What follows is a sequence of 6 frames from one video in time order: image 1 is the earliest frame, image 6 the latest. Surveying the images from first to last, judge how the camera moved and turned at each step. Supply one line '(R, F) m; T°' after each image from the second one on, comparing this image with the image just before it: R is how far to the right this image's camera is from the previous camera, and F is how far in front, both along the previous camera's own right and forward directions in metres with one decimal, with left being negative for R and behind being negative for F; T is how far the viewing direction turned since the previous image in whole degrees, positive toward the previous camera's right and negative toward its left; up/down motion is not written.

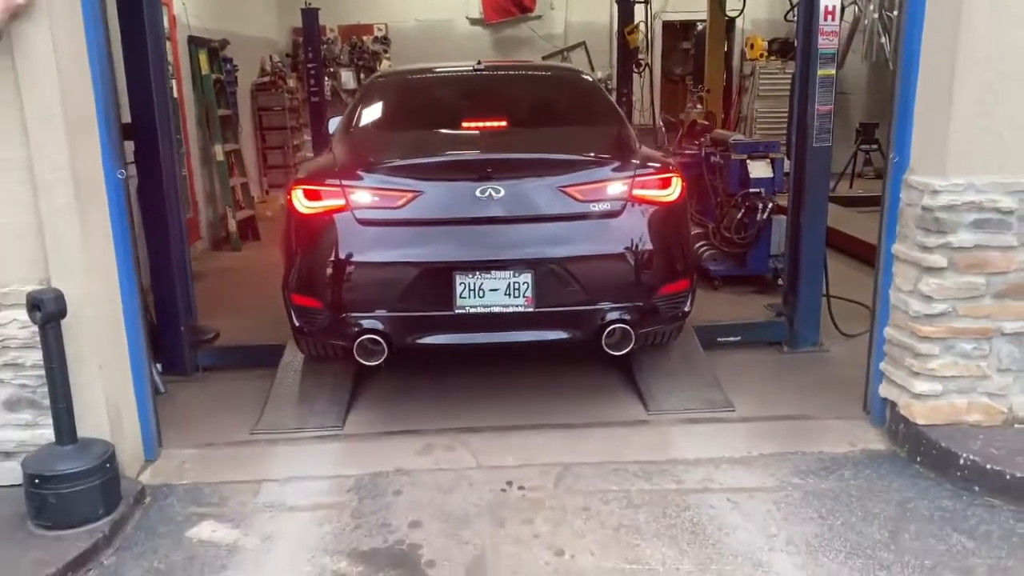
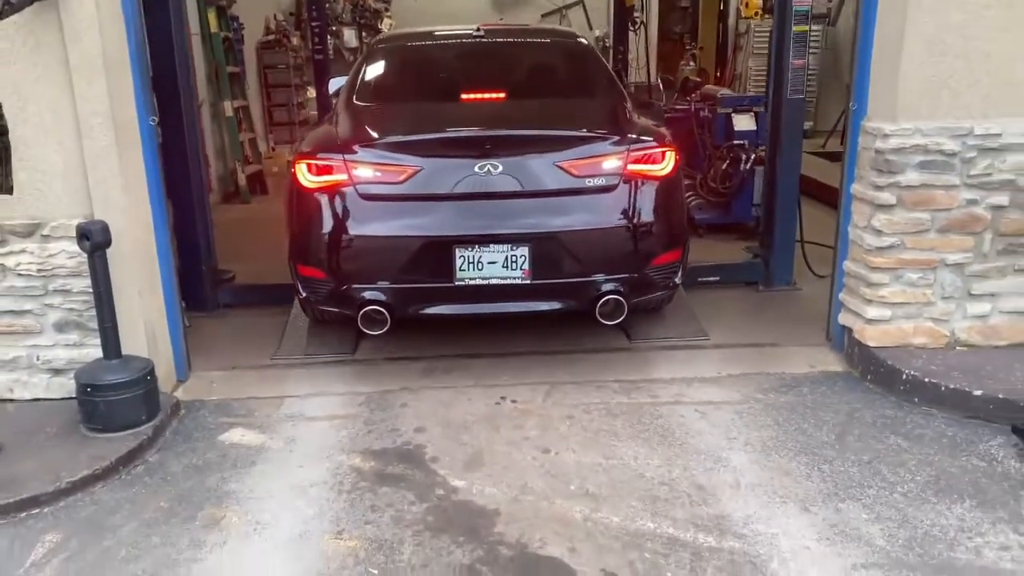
(0.0, -0.4) m; 0°
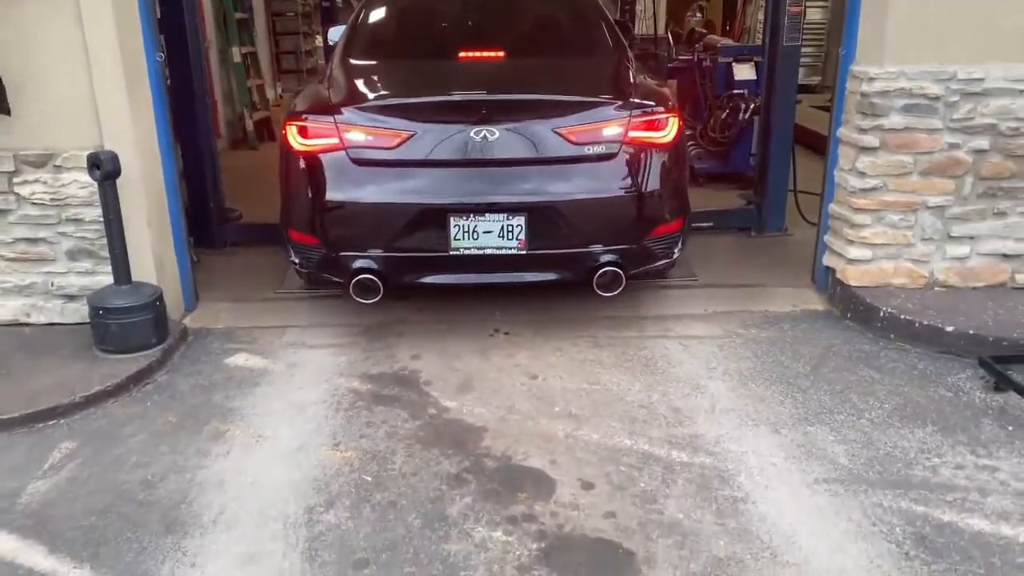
(+0.1, -0.1) m; -1°
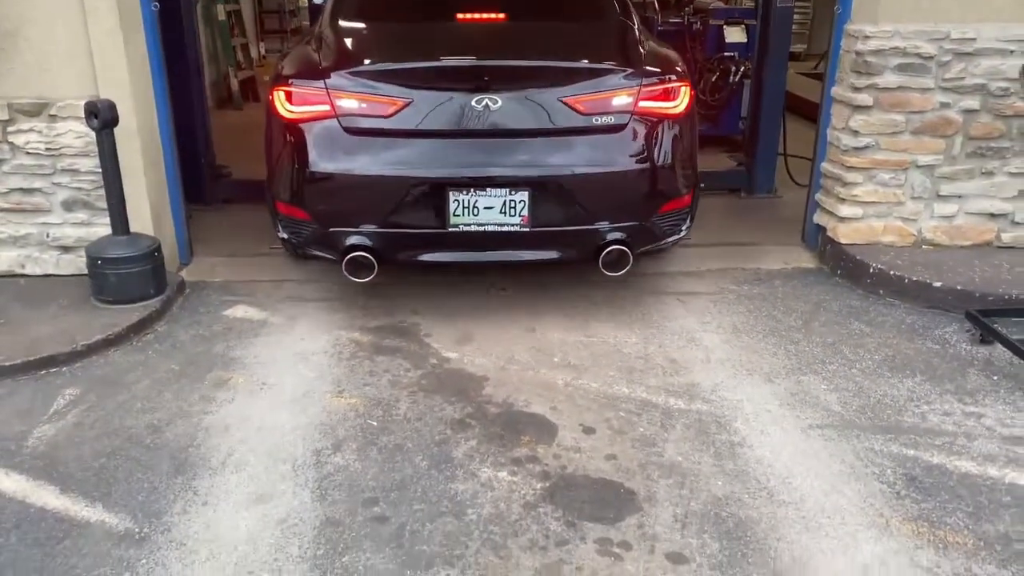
(-0.1, 0.0) m; +1°
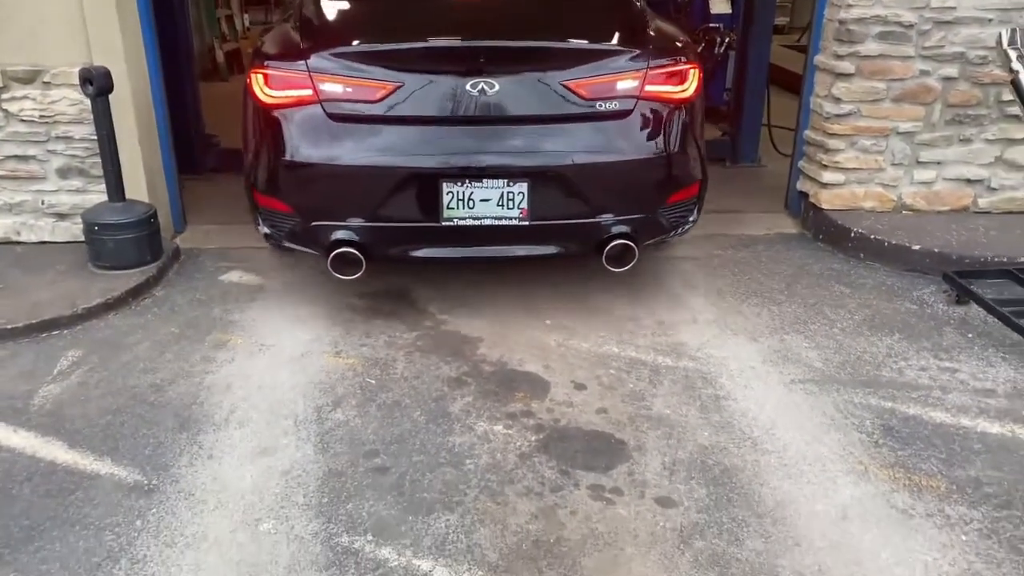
(0.0, -0.1) m; +1°
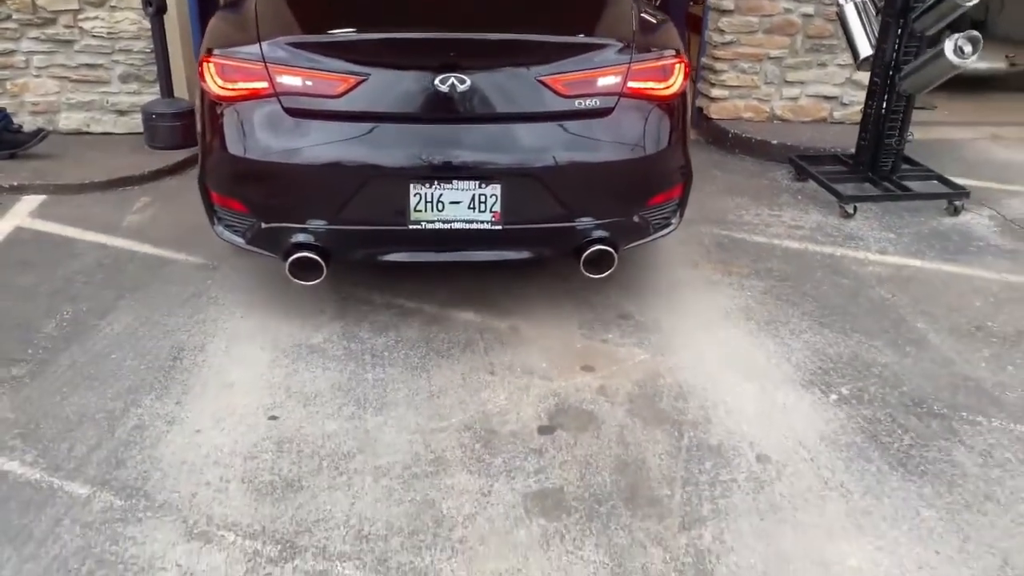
(+0.2, -1.1) m; +1°
